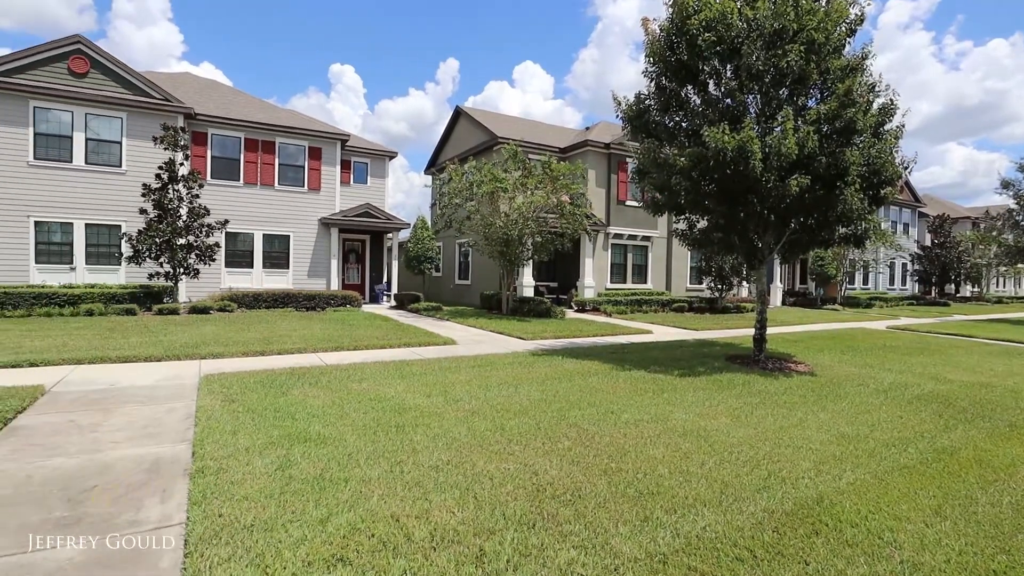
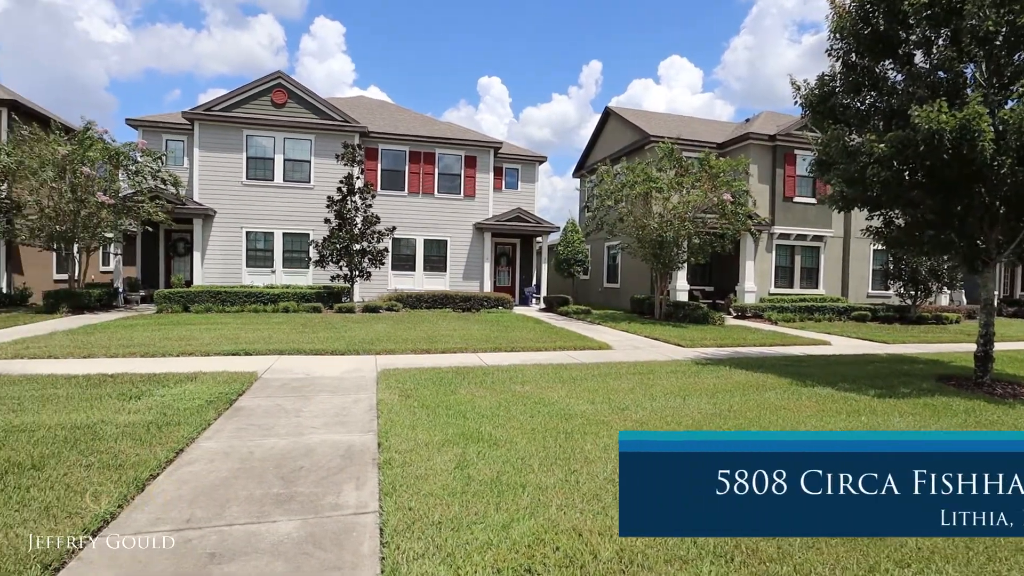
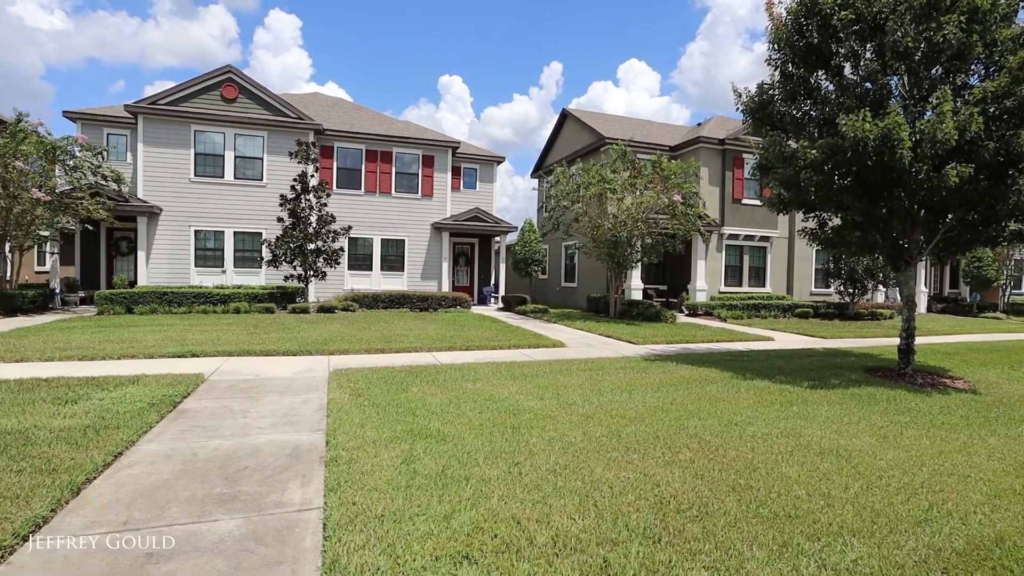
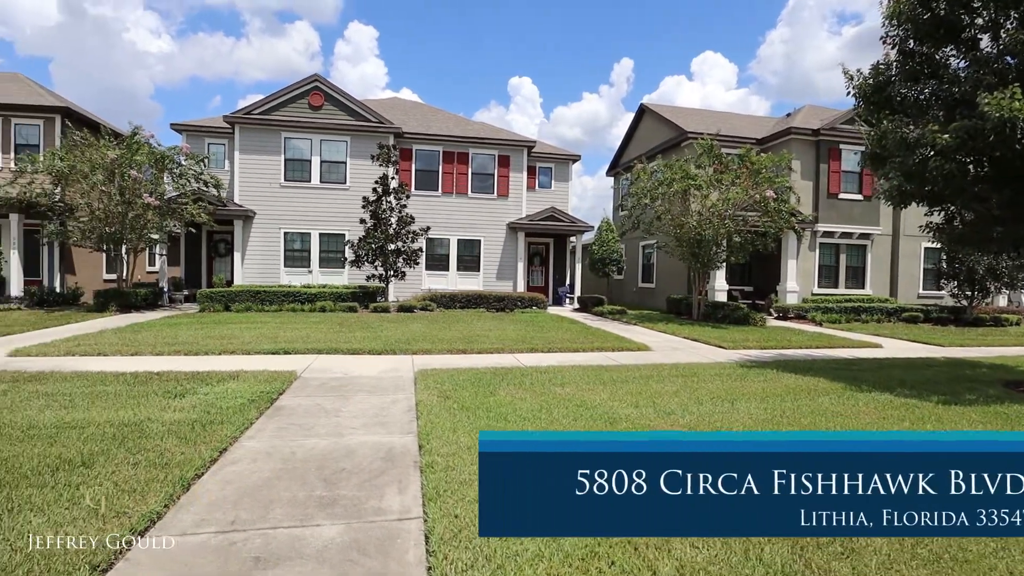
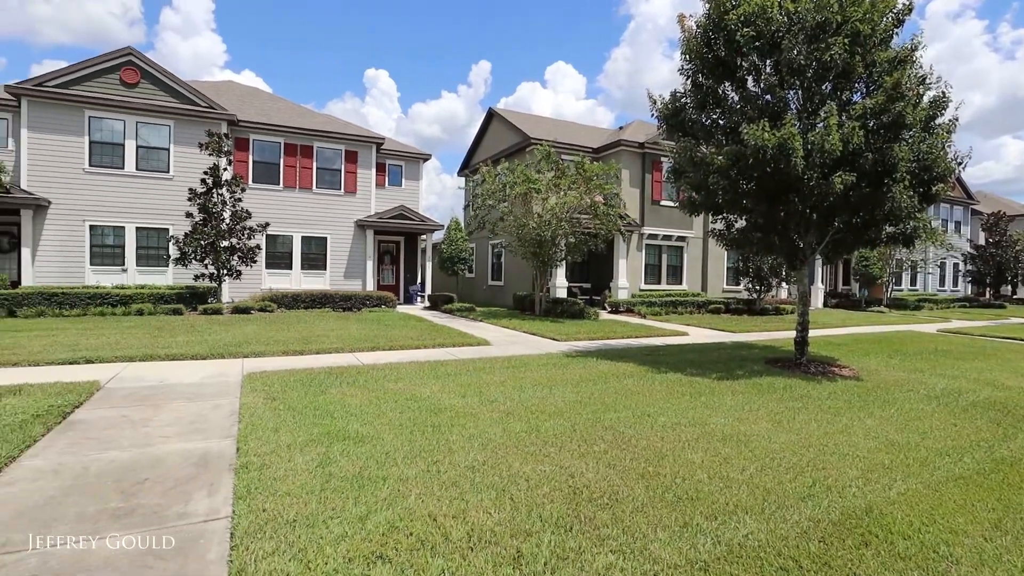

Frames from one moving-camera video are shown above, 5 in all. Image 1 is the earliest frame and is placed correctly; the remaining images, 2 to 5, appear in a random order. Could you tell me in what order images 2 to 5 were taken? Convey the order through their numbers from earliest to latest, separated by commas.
5, 3, 2, 4
